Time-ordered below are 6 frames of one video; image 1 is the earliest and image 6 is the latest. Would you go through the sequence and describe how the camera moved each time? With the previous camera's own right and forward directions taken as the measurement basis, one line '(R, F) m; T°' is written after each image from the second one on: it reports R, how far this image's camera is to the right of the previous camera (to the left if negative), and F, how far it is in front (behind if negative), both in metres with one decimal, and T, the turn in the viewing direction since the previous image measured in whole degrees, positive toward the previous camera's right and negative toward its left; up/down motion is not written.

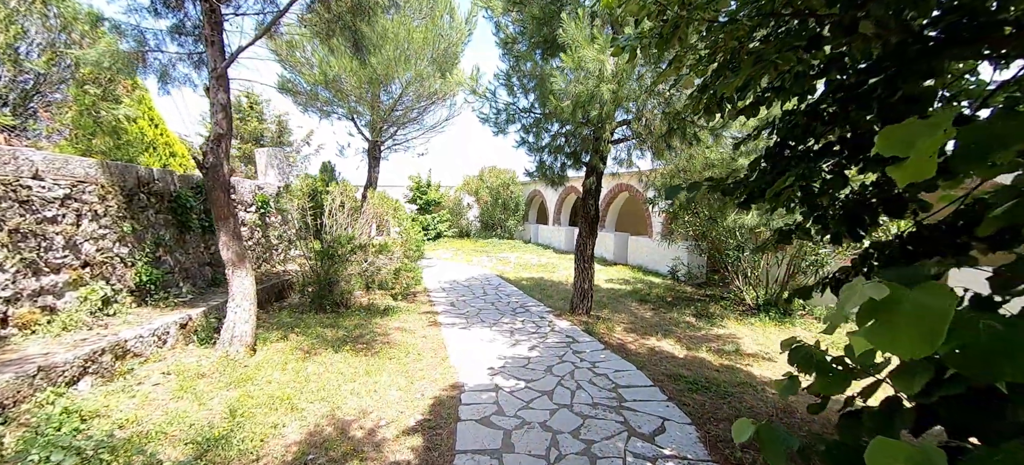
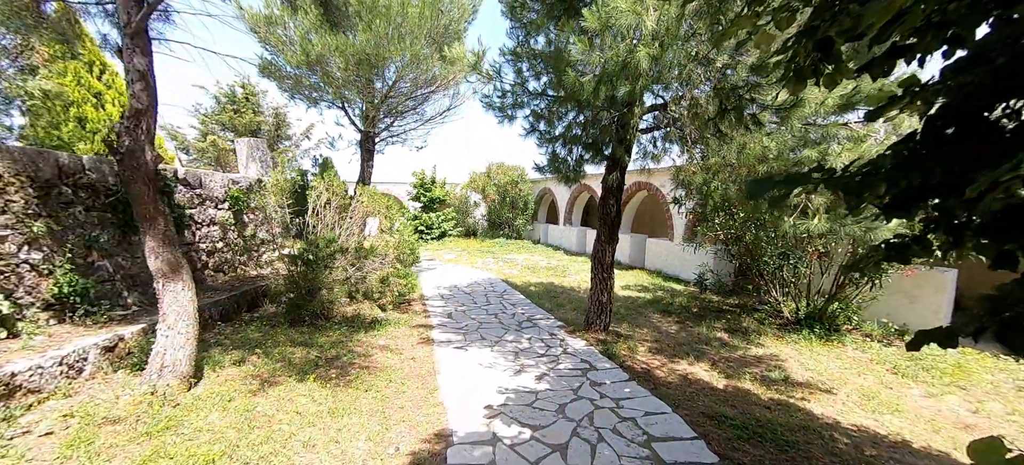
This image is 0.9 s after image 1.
(0.0, +0.7) m; -1°
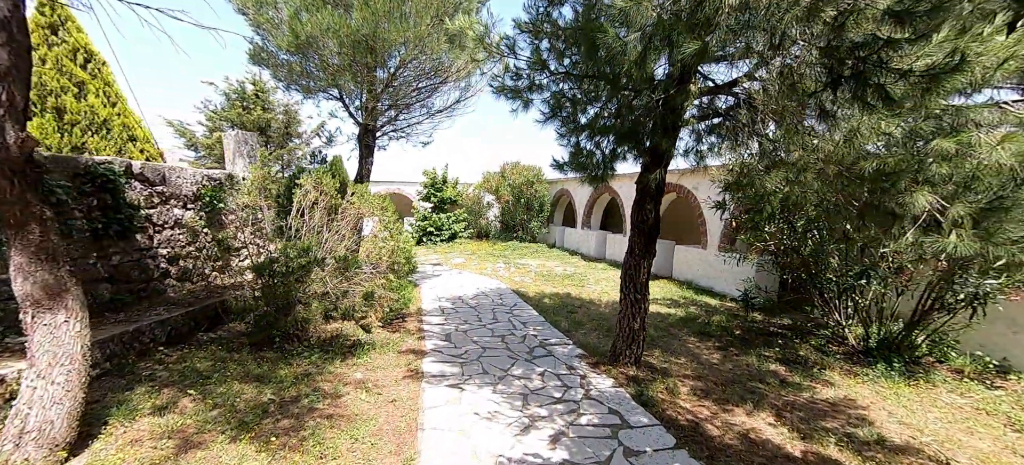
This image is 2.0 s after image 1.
(+0.1, +0.8) m; -3°
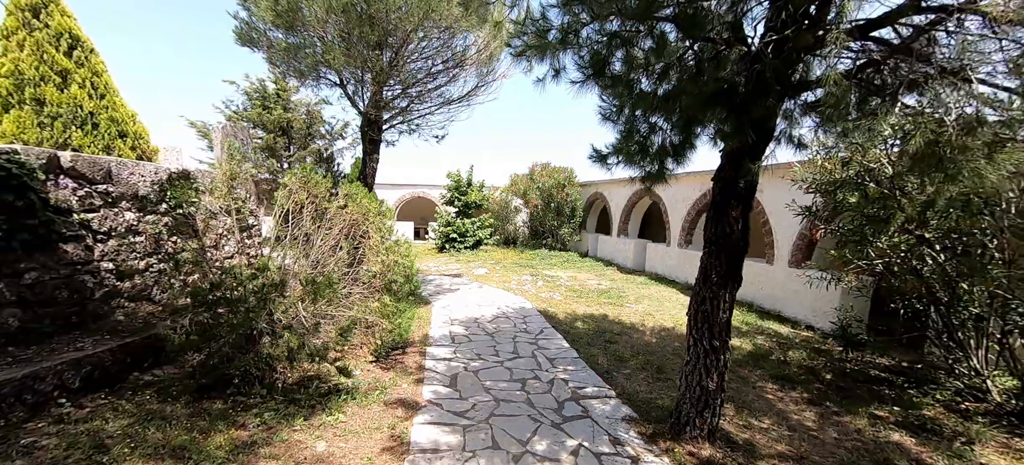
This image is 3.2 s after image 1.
(0.0, +1.0) m; -4°
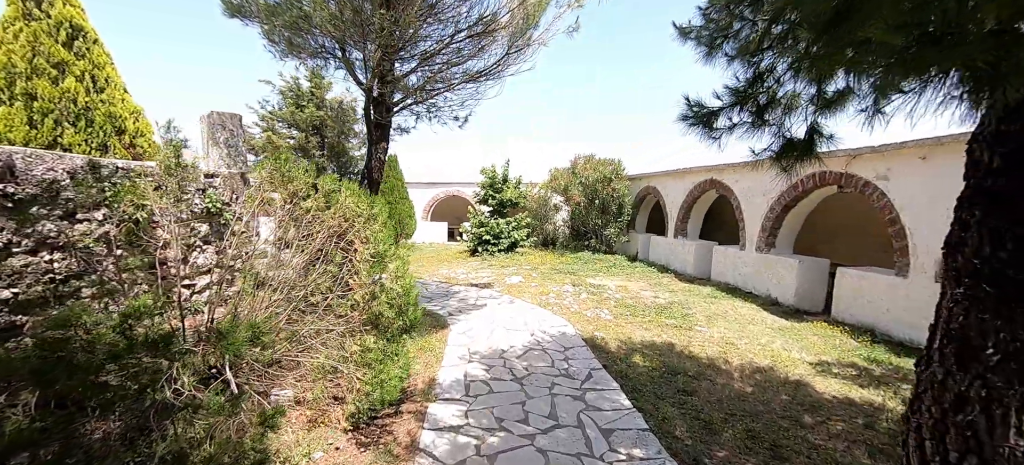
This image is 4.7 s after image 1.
(0.0, +1.2) m; -6°
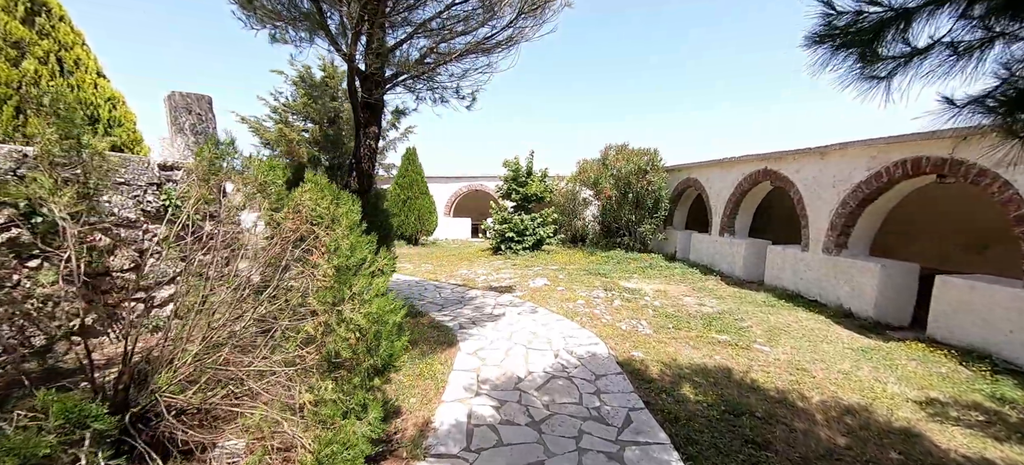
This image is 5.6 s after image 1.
(+0.1, +0.7) m; -4°
